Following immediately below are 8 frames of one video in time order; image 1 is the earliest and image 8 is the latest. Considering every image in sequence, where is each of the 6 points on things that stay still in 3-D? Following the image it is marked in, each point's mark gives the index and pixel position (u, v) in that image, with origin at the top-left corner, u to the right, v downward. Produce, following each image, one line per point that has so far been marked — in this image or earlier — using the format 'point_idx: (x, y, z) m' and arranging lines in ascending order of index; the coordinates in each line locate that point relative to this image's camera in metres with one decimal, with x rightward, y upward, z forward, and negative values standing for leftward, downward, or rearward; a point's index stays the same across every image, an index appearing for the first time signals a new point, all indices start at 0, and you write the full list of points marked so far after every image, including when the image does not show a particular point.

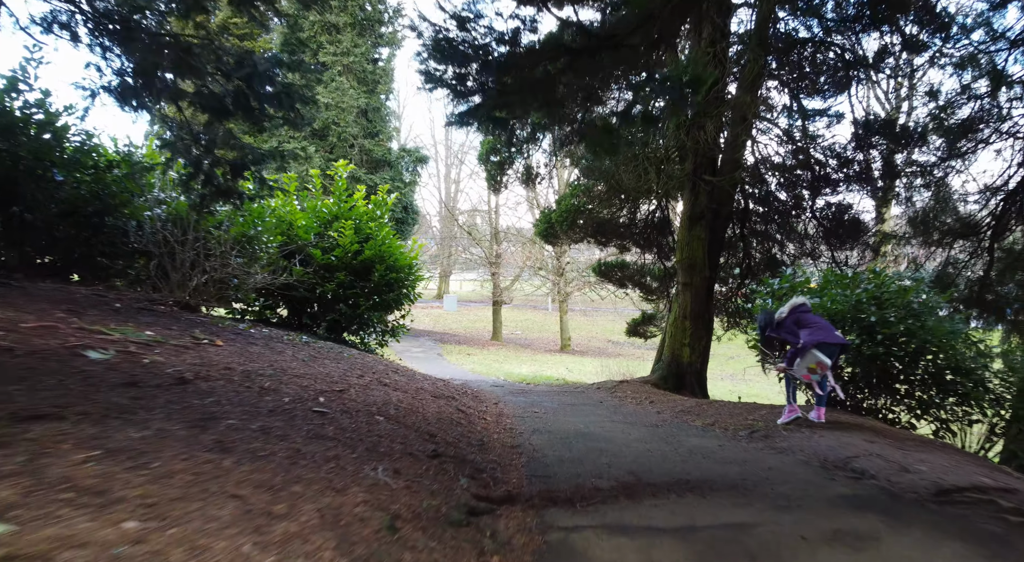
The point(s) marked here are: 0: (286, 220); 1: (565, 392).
0: (-3.7, +1.0, +10.4) m
1: (+0.7, -1.5, +8.9) m
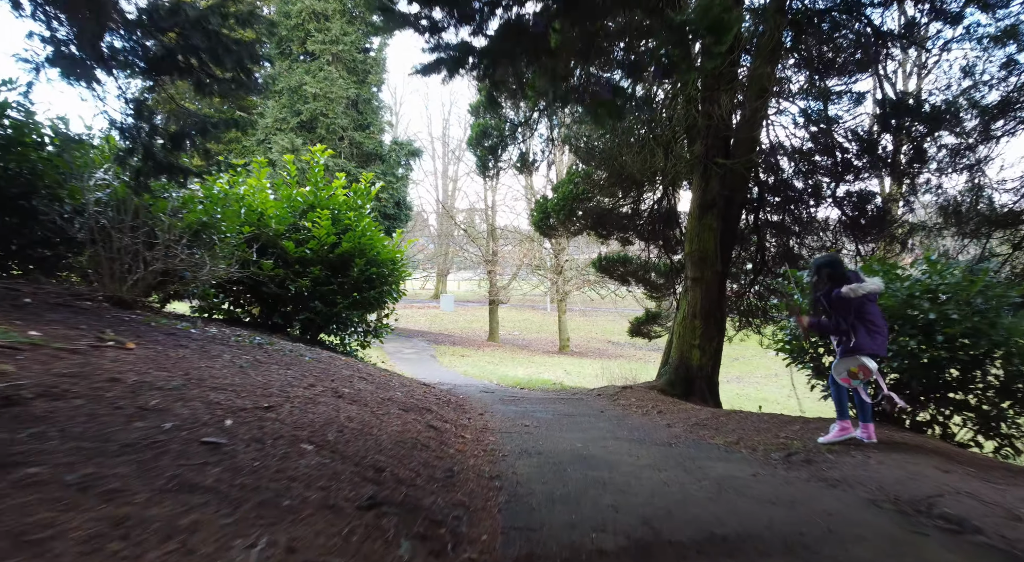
0: (-3.8, +1.0, +9.5) m
1: (+0.6, -1.5, +7.9) m
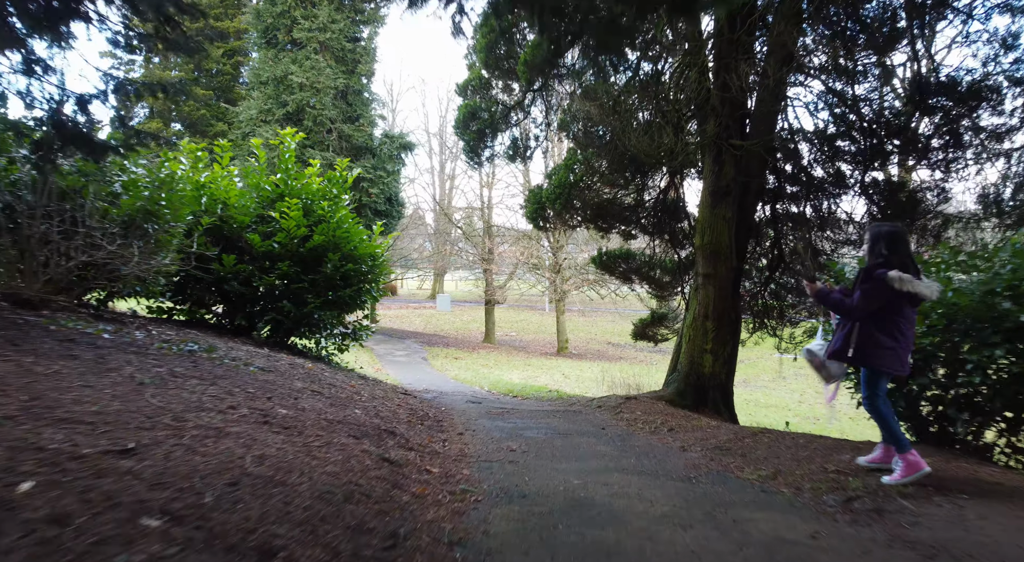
0: (-4.0, +1.1, +8.5) m
1: (+0.5, -1.4, +7.0) m
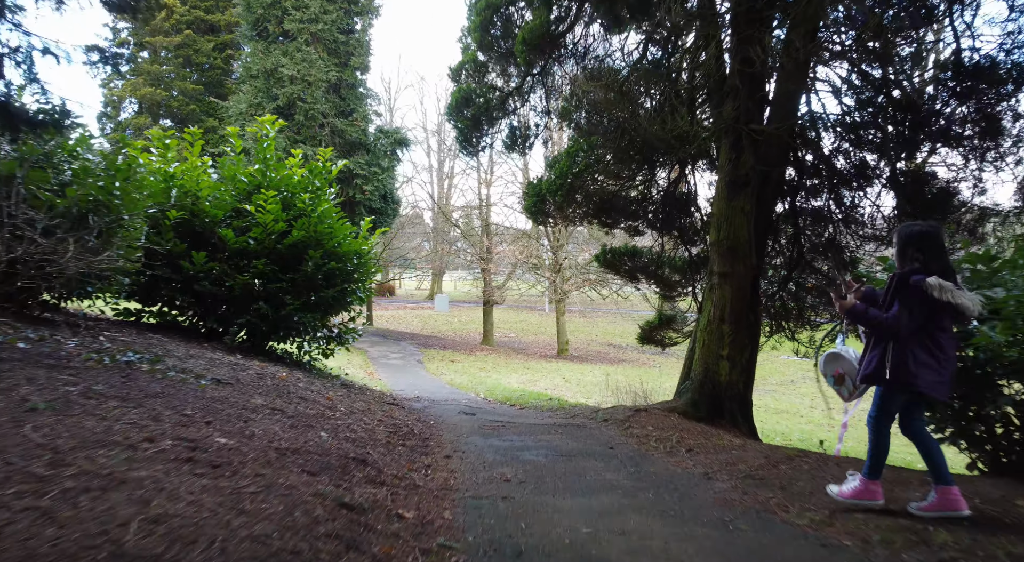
0: (-4.0, +1.1, +7.8) m
1: (+0.5, -1.4, +6.3) m
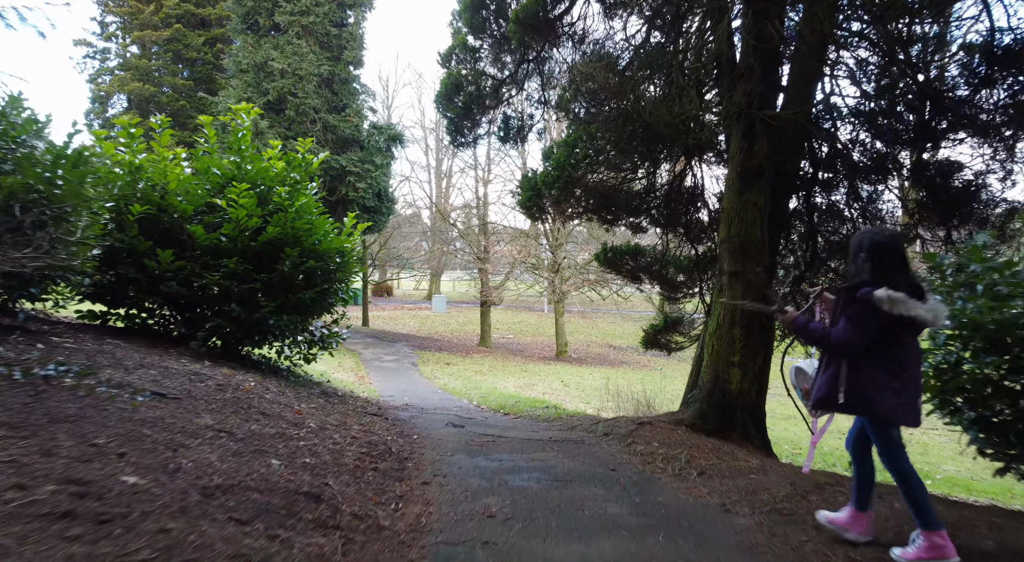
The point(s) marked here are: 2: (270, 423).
0: (-4.1, +1.1, +7.2) m
1: (+0.4, -1.4, +5.7) m
2: (-1.7, -1.0, +4.4) m
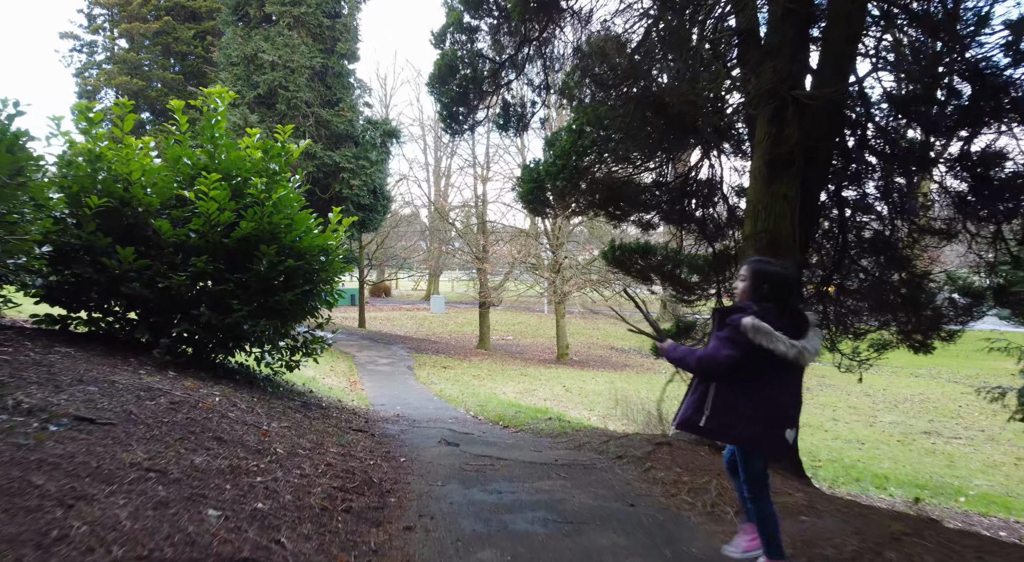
0: (-4.1, +1.1, +6.5) m
1: (+0.4, -1.4, +5.0) m
2: (-1.6, -1.0, +3.7) m
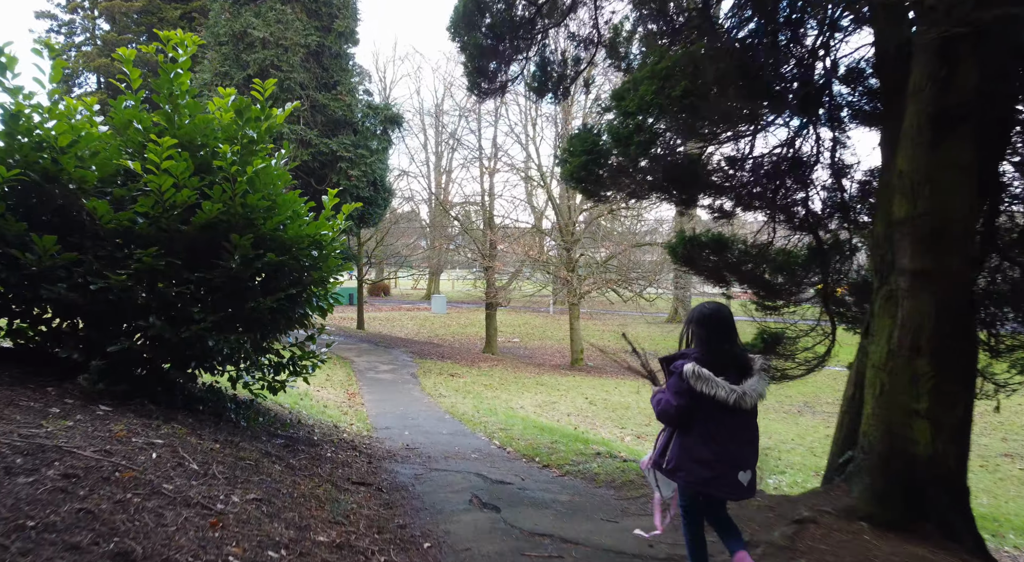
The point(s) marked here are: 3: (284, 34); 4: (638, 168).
0: (-3.7, +1.1, +4.8) m
1: (+0.8, -1.4, +3.3) m
2: (-1.2, -1.0, +2.1) m
3: (-6.2, +6.6, +17.4) m
4: (+1.3, +1.1, +6.6) m
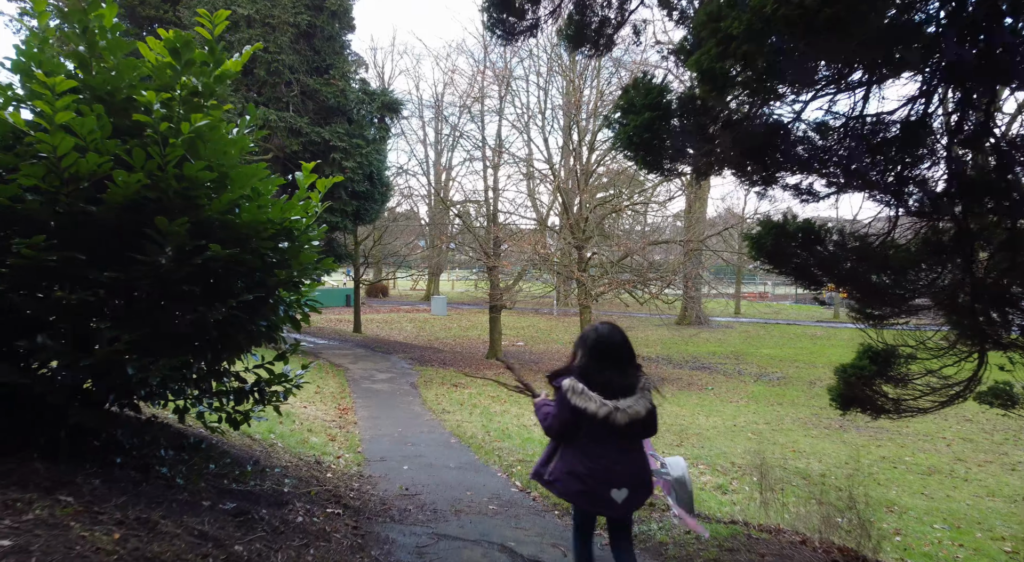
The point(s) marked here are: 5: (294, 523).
0: (-3.4, +1.0, +3.3) m
1: (+1.0, -1.5, +1.8) m
2: (-1.0, -1.0, +0.6) m
3: (-5.9, +6.6, +15.9) m
4: (+1.5, +1.1, +5.1) m
5: (-1.4, -1.5, +3.9) m
